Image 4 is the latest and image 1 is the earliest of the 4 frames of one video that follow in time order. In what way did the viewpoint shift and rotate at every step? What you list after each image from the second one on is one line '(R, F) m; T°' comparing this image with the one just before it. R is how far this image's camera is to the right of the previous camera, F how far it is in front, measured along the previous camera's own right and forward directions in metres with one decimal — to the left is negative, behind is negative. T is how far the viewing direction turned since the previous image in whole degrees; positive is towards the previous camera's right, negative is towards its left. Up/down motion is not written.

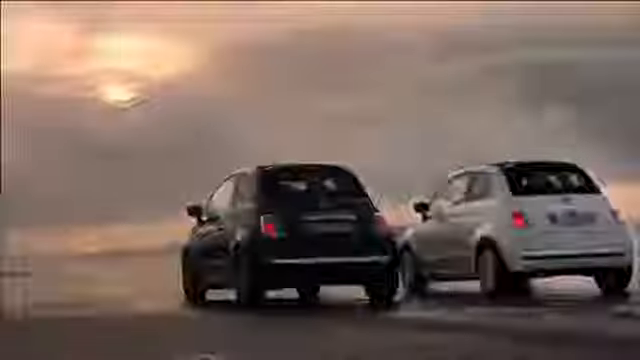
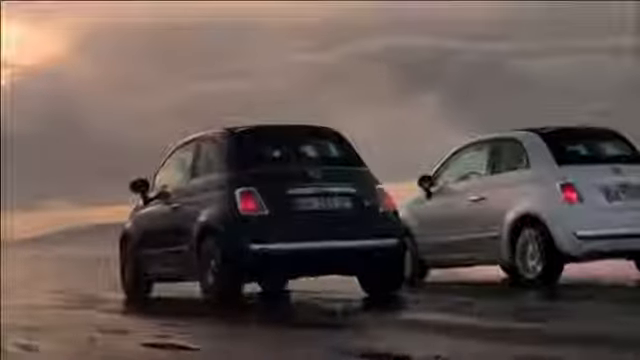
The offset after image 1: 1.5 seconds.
(+0.6, +1.0) m; -4°
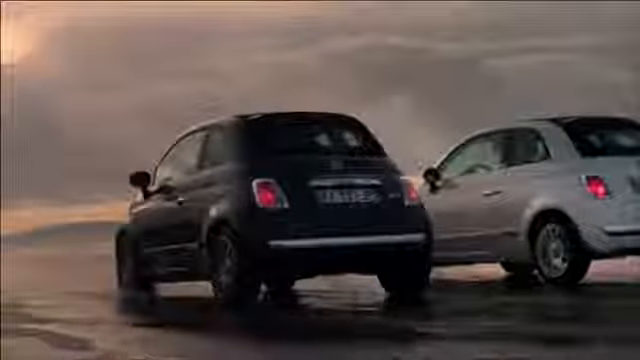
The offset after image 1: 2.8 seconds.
(-0.2, +0.6) m; +1°
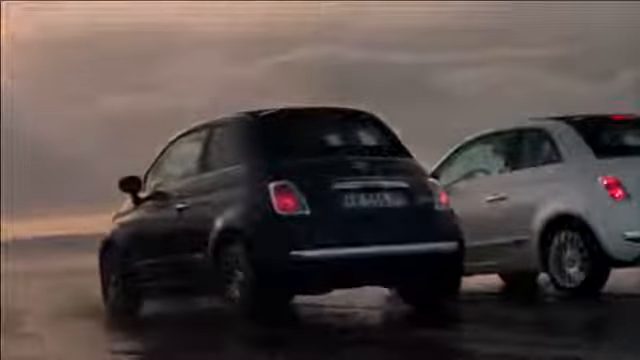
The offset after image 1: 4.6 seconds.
(-0.2, +0.5) m; +1°
